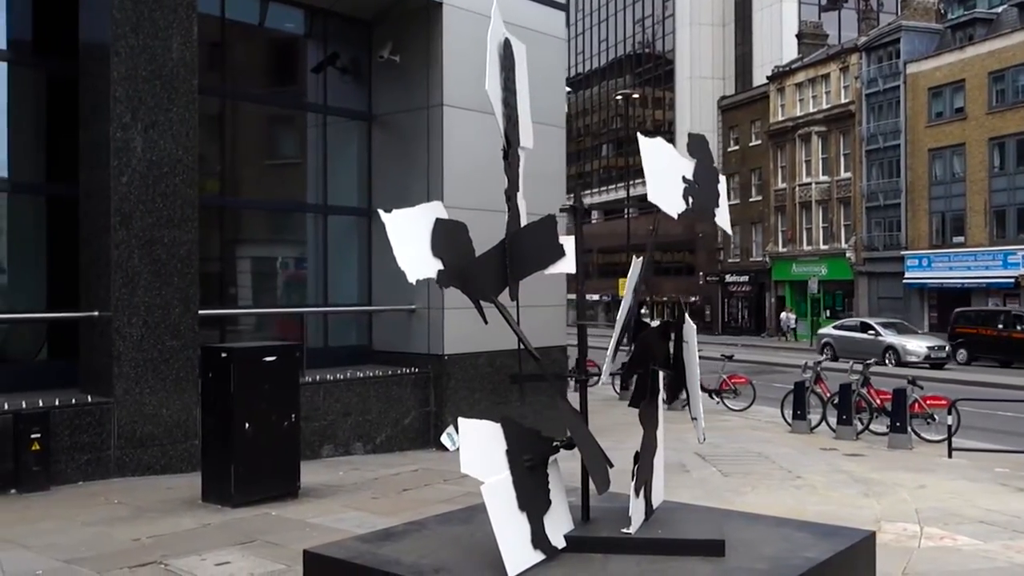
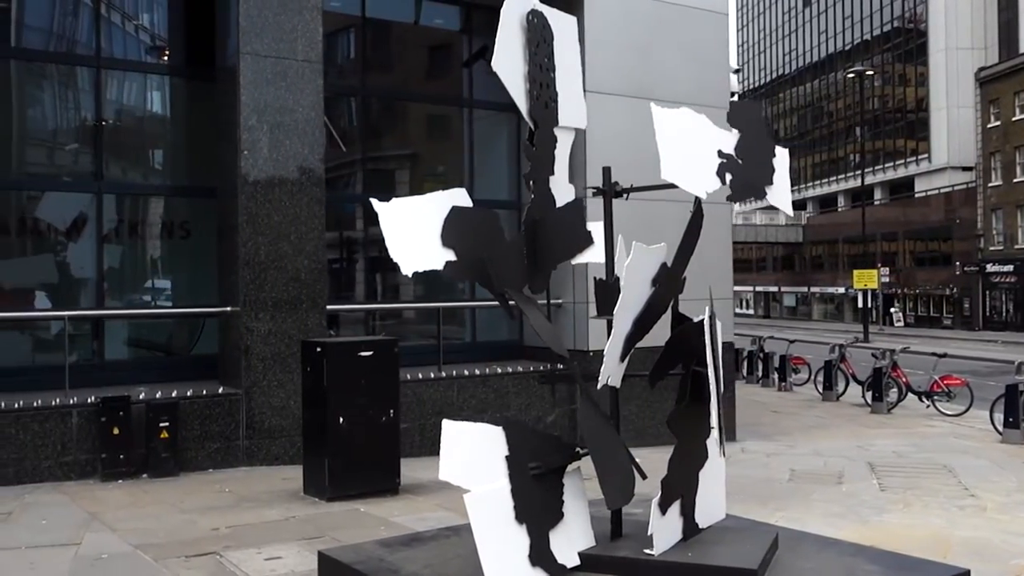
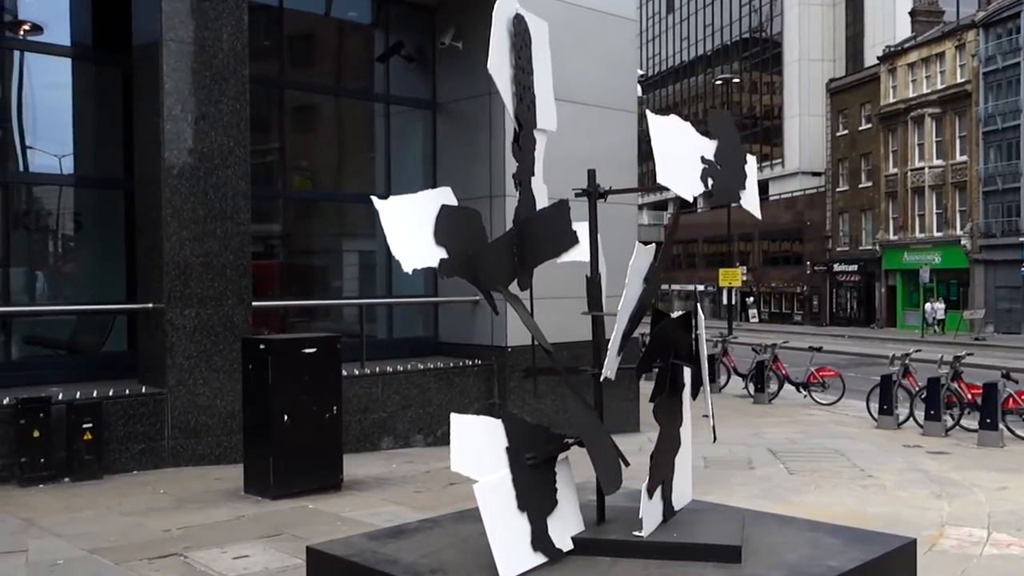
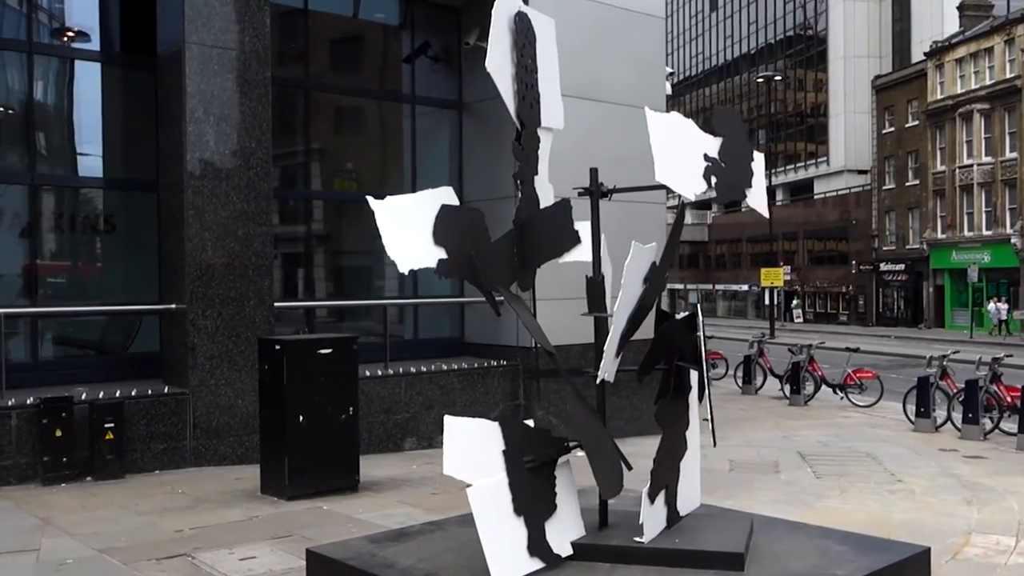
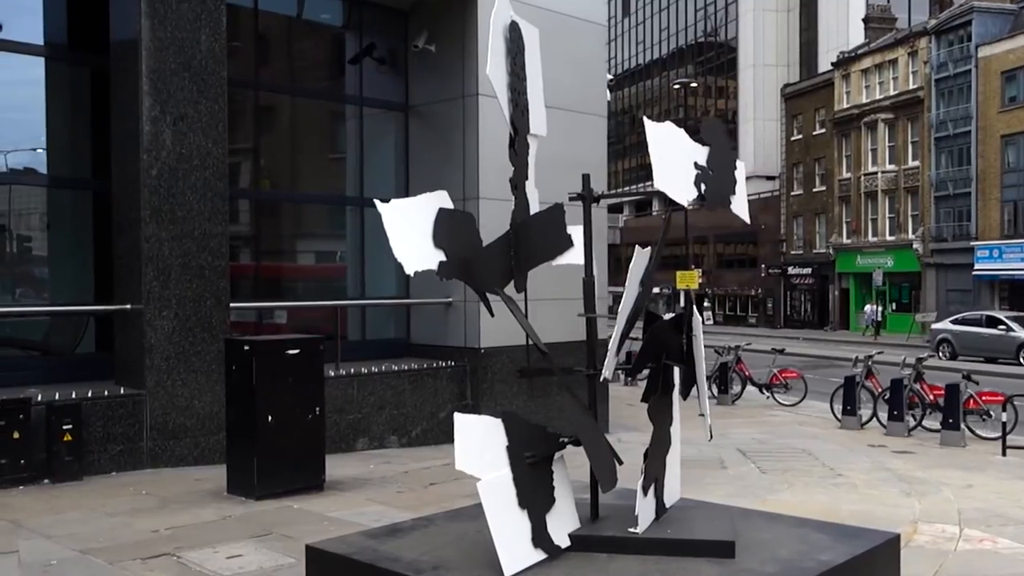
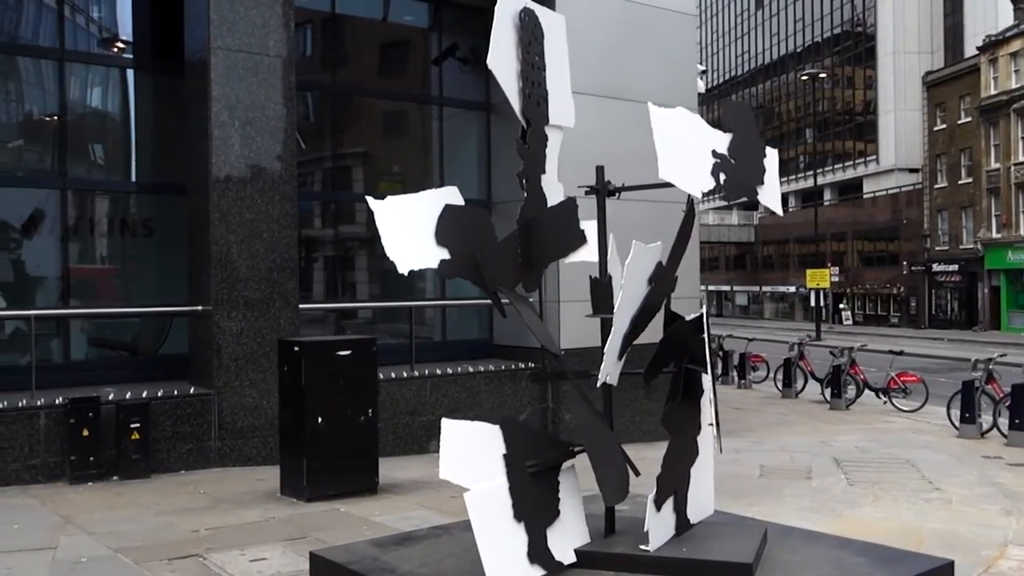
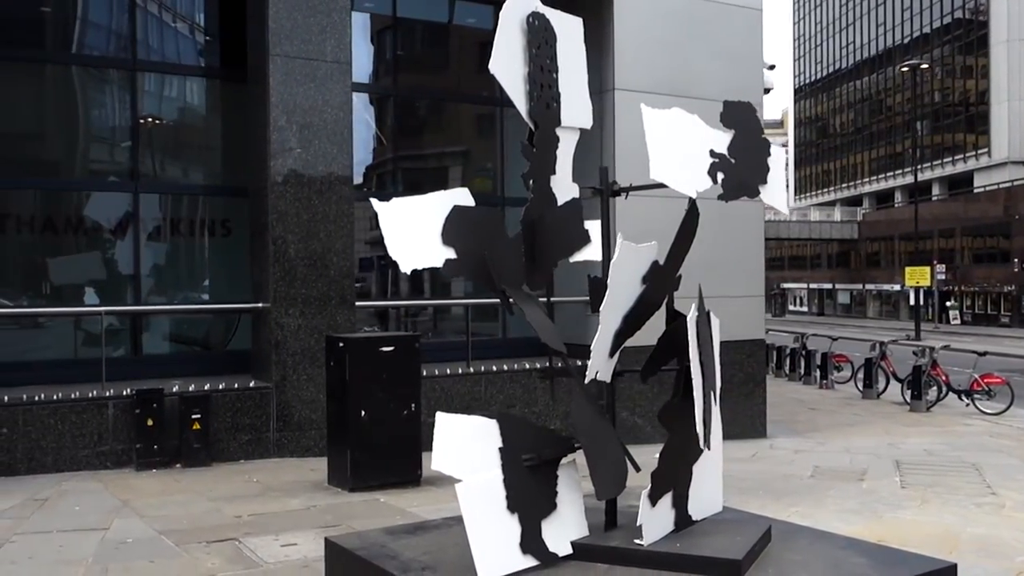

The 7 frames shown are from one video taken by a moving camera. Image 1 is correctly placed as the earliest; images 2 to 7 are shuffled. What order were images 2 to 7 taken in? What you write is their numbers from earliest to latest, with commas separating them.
5, 3, 4, 6, 2, 7
